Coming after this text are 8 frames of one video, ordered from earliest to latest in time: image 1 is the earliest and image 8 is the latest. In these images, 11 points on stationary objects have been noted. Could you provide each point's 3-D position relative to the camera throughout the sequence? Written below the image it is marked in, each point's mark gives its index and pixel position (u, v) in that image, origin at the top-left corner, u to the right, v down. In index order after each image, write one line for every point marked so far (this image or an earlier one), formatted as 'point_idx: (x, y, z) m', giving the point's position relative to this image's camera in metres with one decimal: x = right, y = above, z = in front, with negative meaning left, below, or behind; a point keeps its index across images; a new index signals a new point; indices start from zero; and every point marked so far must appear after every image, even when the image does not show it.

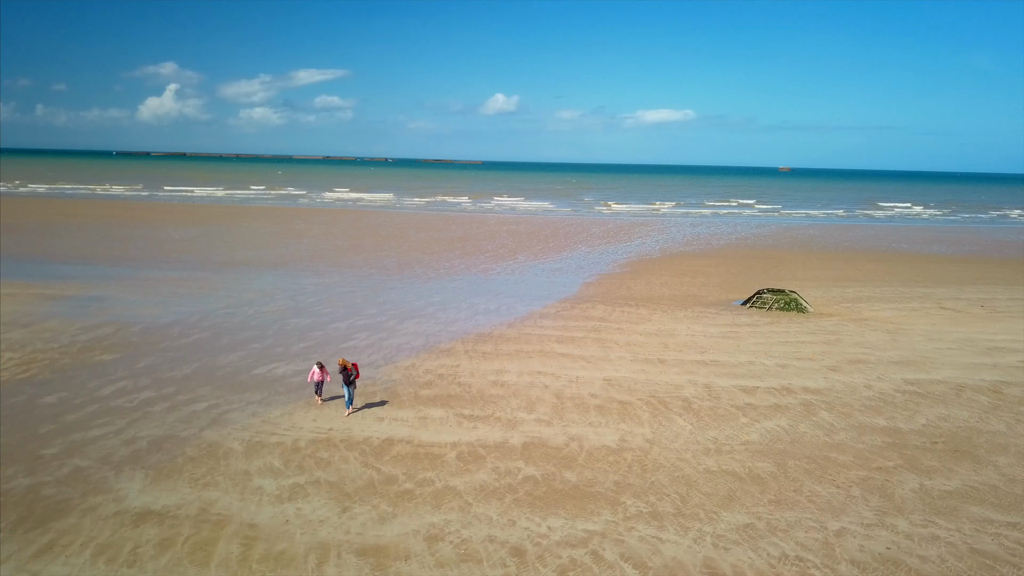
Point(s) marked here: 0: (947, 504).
0: (+3.9, -1.9, +7.2) m
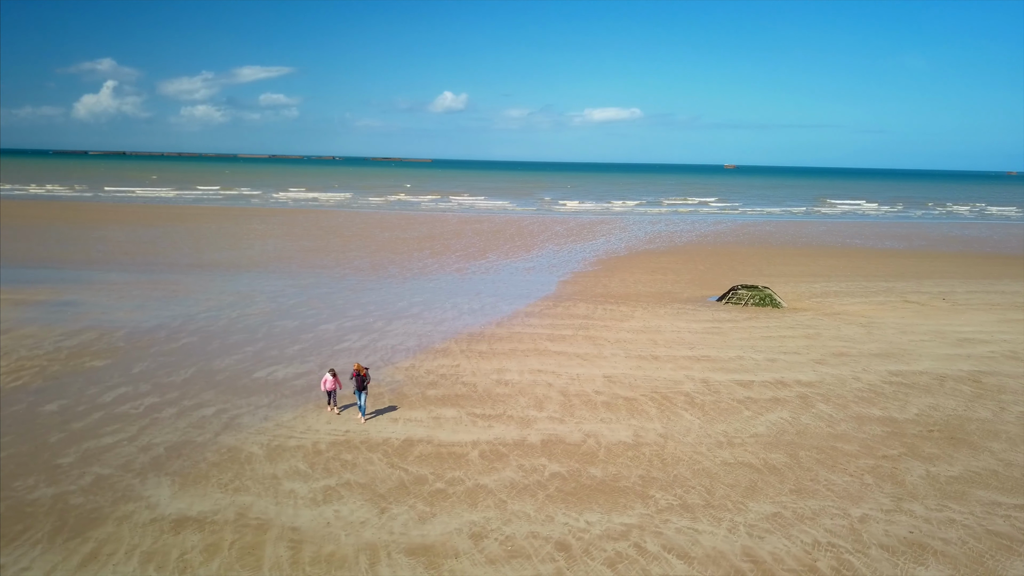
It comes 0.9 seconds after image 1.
0: (+4.2, -1.9, +7.6) m
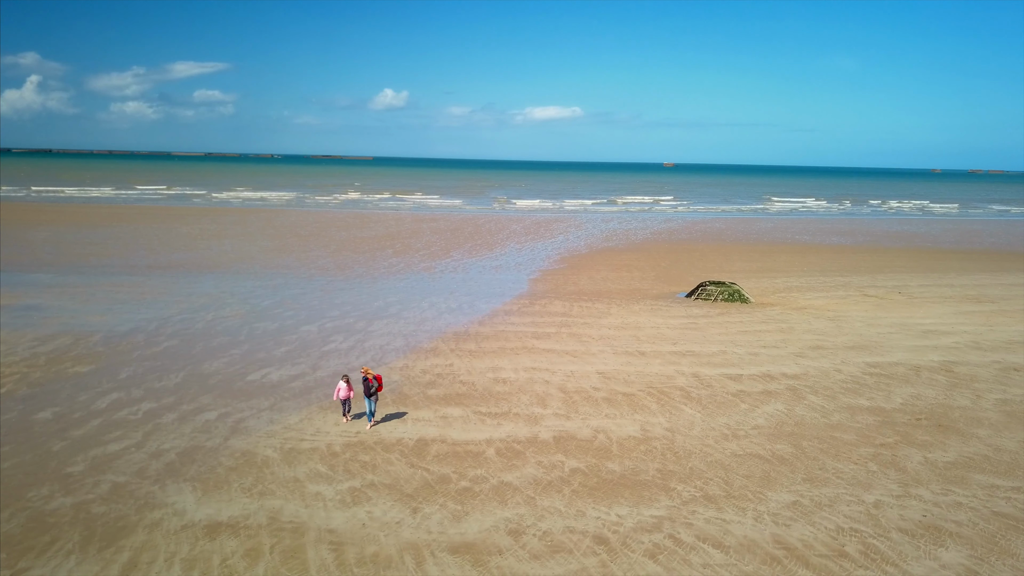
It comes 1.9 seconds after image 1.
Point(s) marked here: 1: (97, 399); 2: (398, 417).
0: (+4.4, -1.8, +7.9) m
1: (-5.0, -1.4, +9.8) m
2: (-1.0, -1.5, +9.0) m
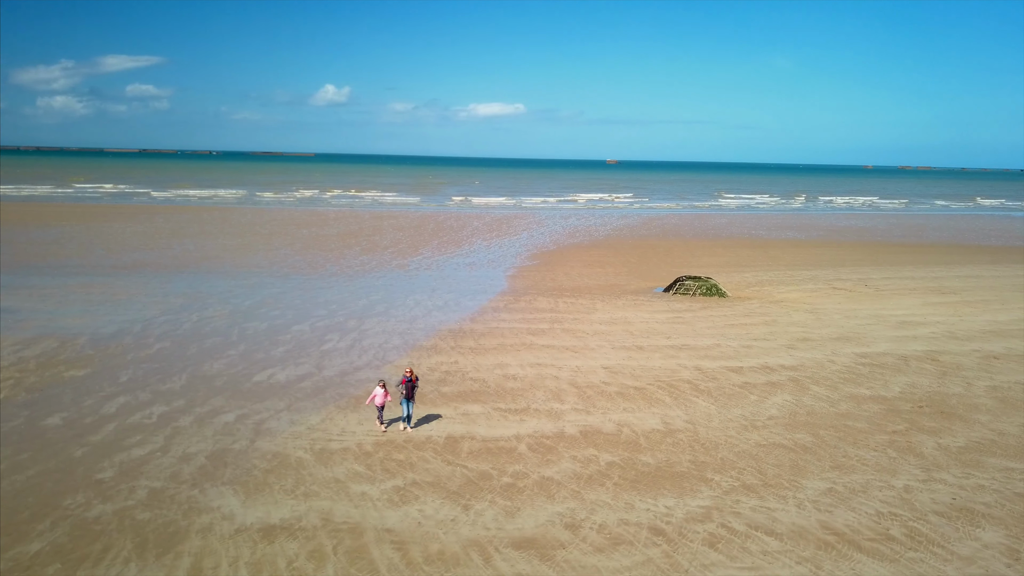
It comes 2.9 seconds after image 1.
0: (+4.7, -1.7, +8.3) m
1: (-4.8, -1.4, +9.5) m
2: (-0.7, -1.5, +9.0) m
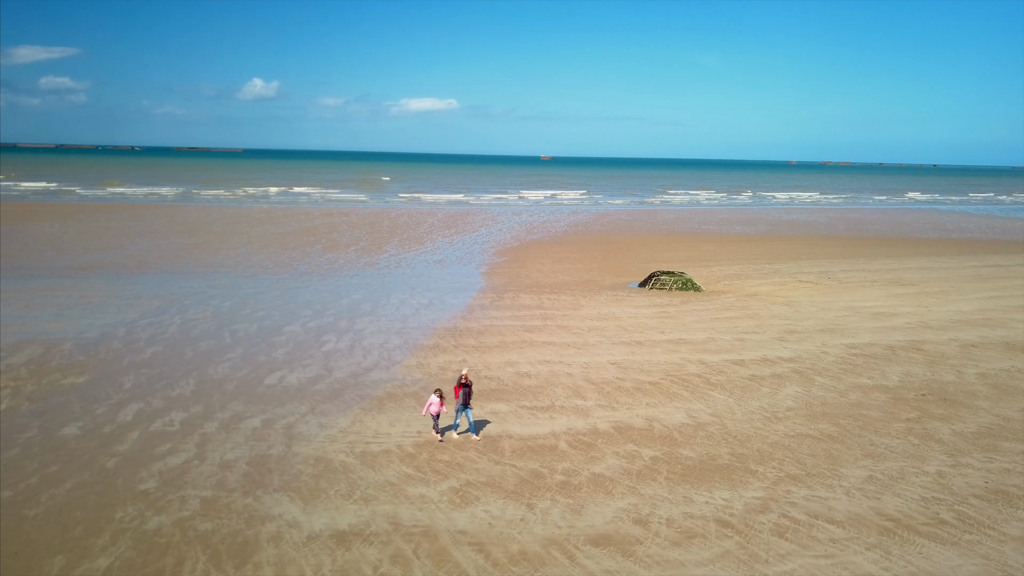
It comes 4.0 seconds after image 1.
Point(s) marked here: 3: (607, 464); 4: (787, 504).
0: (+5.1, -1.7, +8.7) m
1: (-4.5, -1.4, +9.1) m
2: (-0.4, -1.5, +9.0) m
3: (+0.9, -1.7, +7.8) m
4: (+2.4, -1.9, +6.9) m
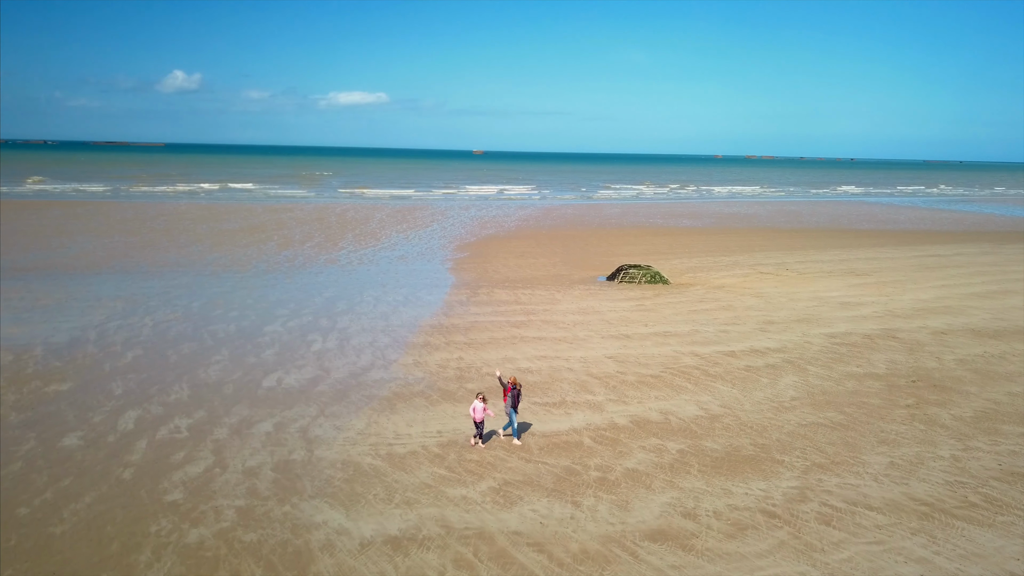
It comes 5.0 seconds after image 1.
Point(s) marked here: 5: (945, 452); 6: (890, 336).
0: (+5.3, -1.5, +9.0) m
1: (-4.3, -1.4, +8.7) m
2: (-0.2, -1.5, +8.9) m
3: (+1.2, -1.7, +7.8) m
4: (+2.7, -1.8, +7.0) m
5: (+4.4, -1.7, +8.1) m
6: (+6.6, -0.8, +13.9) m
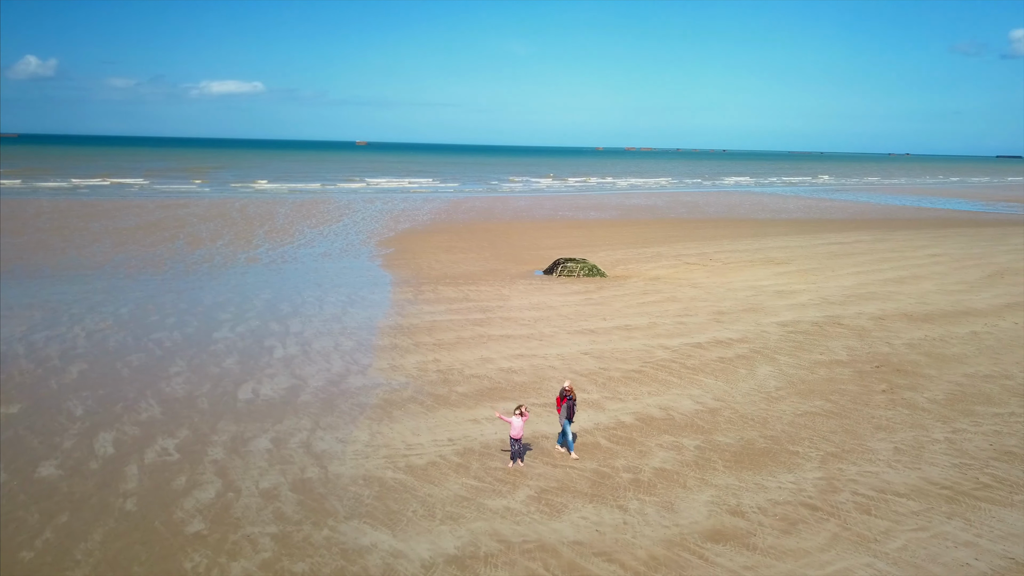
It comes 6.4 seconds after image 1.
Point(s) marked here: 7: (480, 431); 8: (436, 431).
0: (+5.3, -1.4, +9.5) m
1: (-4.2, -1.5, +7.9) m
2: (-0.1, -1.5, +8.7) m
3: (+1.4, -1.6, +7.7) m
4: (+3.0, -1.7, +7.2) m
5: (+4.5, -1.6, +8.5) m
6: (+5.9, -0.6, +14.6) m
7: (-0.3, -1.5, +8.4) m
8: (-0.8, -1.5, +8.4) m
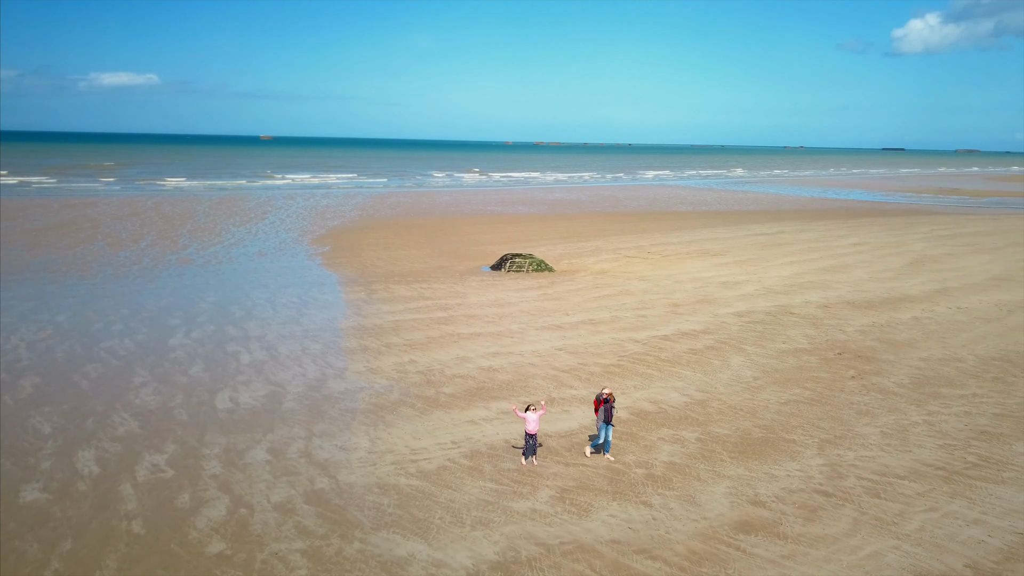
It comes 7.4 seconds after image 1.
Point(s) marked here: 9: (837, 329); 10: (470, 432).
0: (+5.2, -1.3, +10.0) m
1: (-4.1, -1.6, +7.4) m
2: (-0.1, -1.5, +8.6) m
3: (+1.5, -1.6, +7.8) m
4: (+3.1, -1.7, +7.5) m
5: (+4.5, -1.4, +8.9) m
6: (+5.2, -0.5, +15.1) m
7: (-0.3, -1.5, +8.3) m
8: (-0.8, -1.5, +8.2) m
9: (+5.5, -0.7, +13.6) m
10: (-0.5, -1.5, +8.3) m
